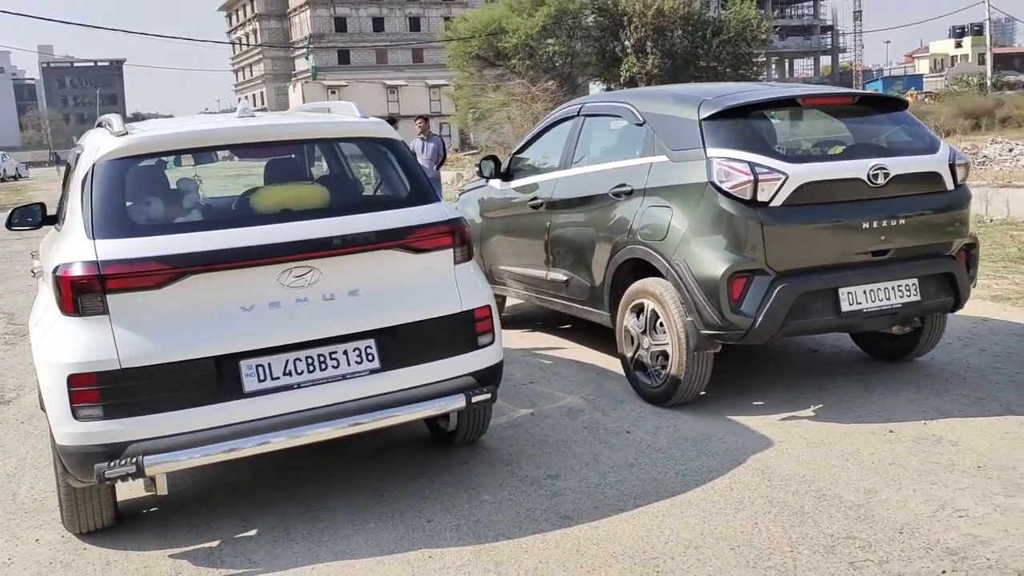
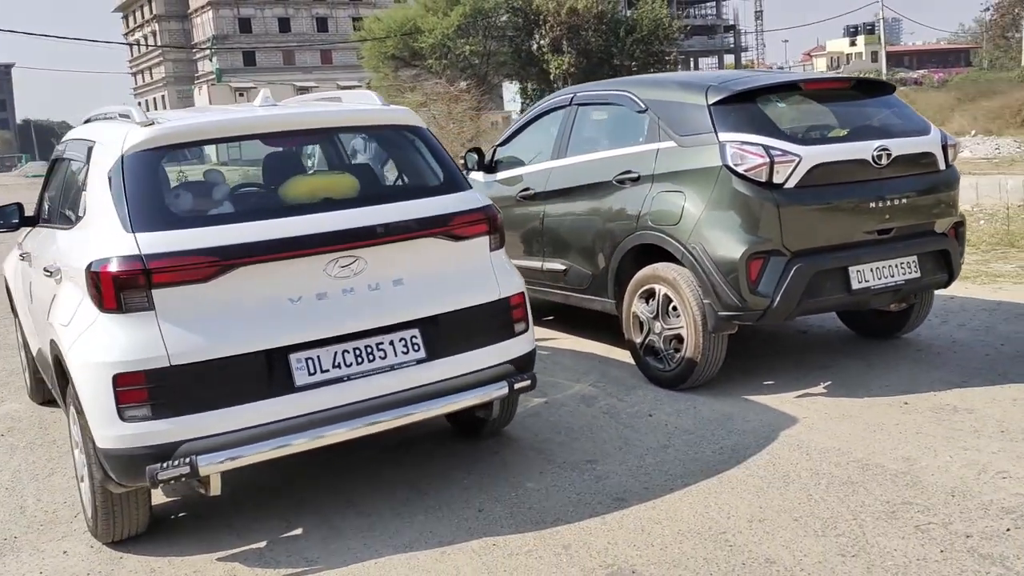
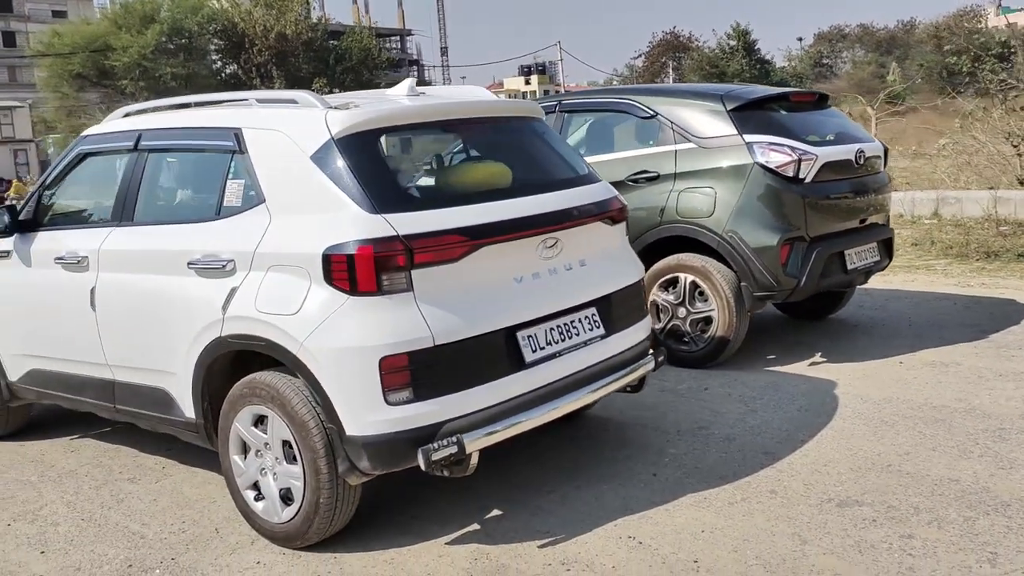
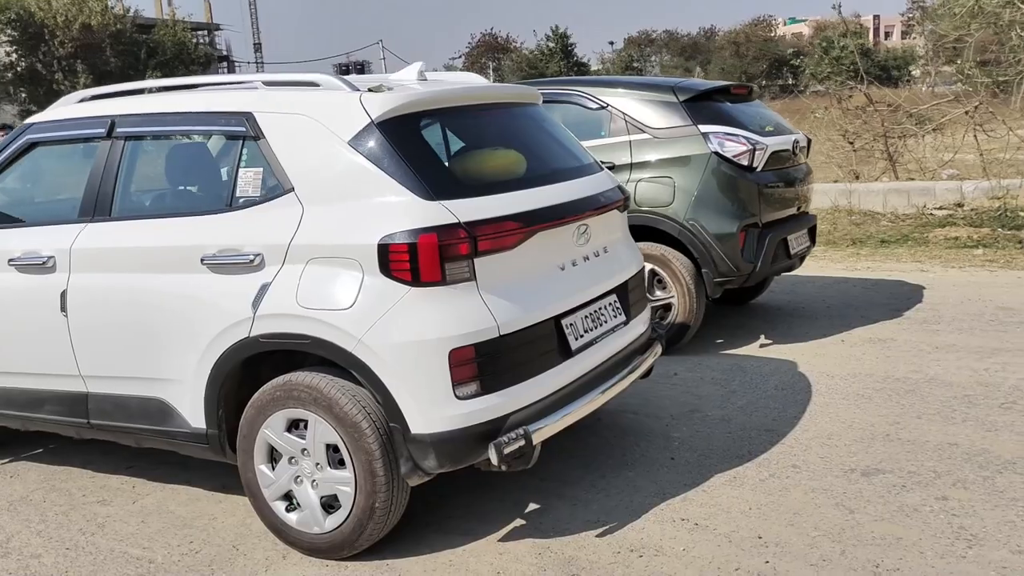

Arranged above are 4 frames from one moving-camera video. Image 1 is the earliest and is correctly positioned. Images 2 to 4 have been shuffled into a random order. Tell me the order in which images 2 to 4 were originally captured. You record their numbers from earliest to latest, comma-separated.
2, 3, 4
